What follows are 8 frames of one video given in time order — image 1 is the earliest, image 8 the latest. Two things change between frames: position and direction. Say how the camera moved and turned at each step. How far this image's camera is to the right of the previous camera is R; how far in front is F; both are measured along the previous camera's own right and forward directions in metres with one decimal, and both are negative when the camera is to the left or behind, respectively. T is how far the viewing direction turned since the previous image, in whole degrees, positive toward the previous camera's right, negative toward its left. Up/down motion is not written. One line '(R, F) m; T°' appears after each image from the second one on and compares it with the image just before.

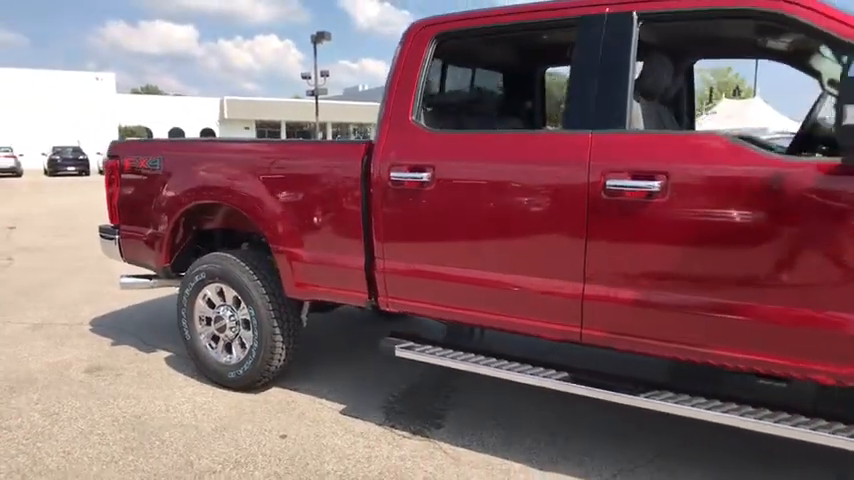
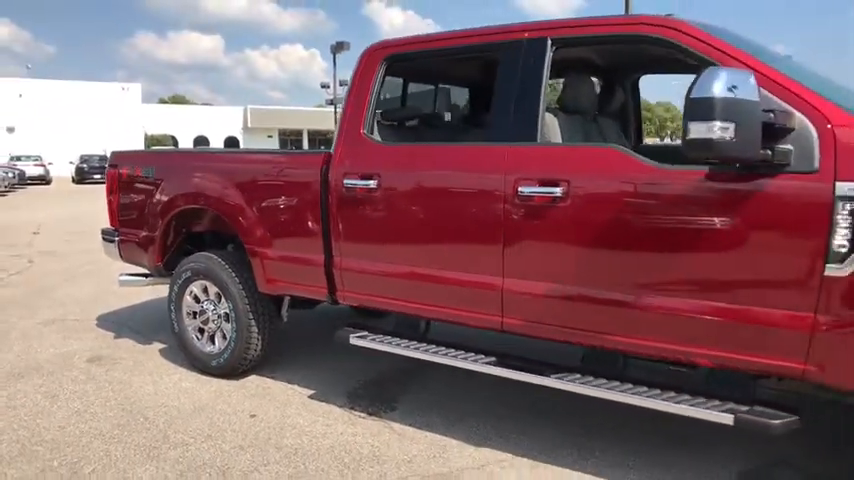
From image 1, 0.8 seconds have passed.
(+0.5, -0.4) m; -2°
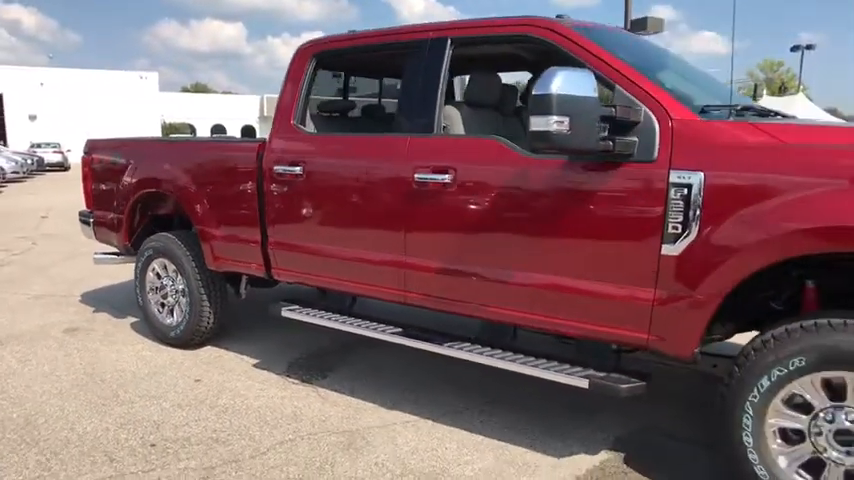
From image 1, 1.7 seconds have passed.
(+0.7, -0.4) m; -2°
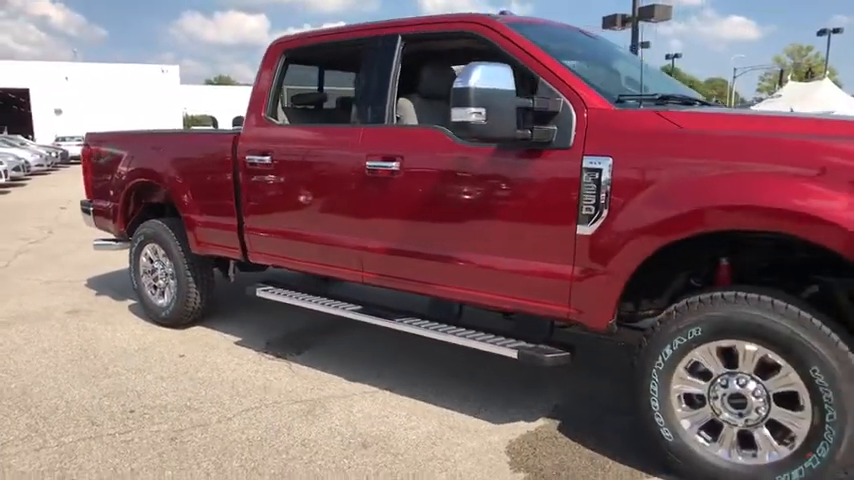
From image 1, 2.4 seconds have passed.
(+0.4, -0.3) m; -2°
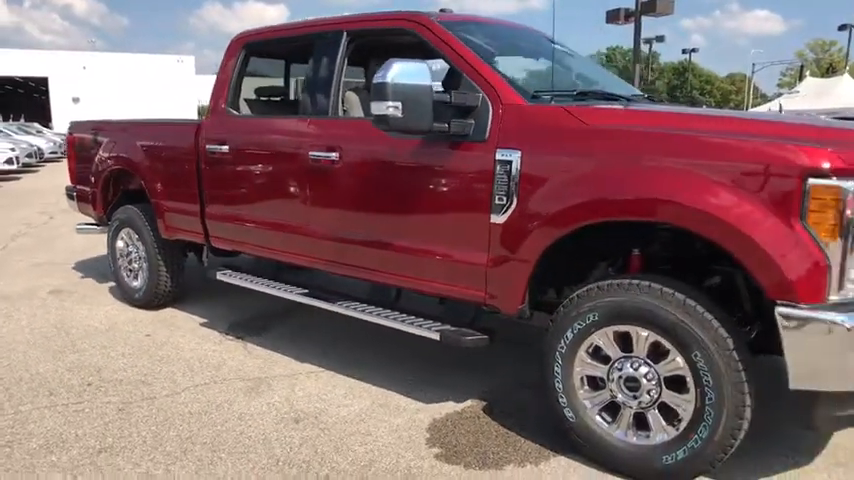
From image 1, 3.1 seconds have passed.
(+0.5, -0.2) m; -1°
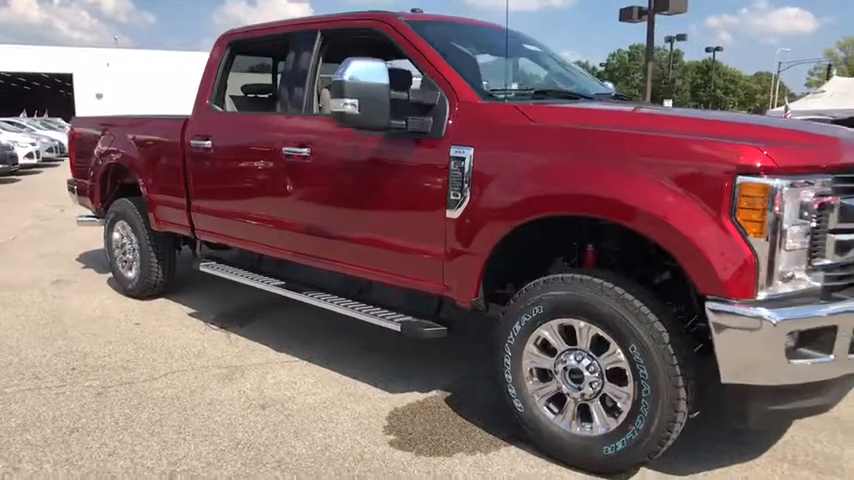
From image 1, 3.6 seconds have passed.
(+0.3, -0.1) m; -2°
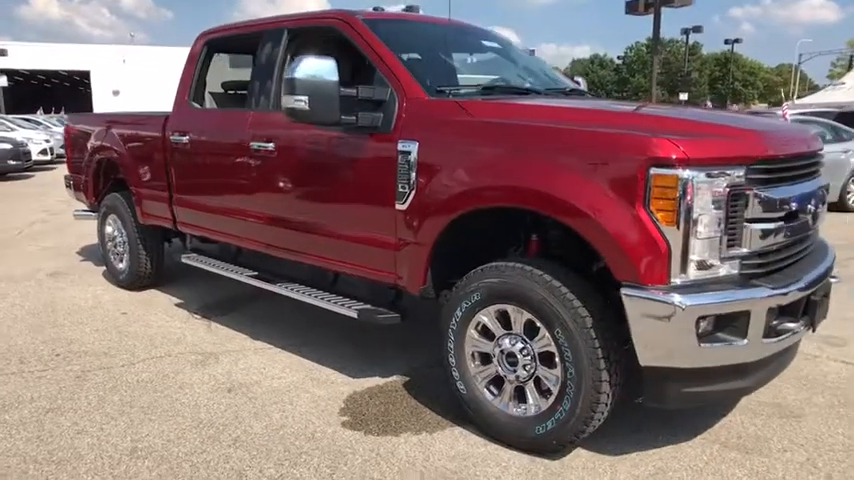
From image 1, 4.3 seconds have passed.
(+0.4, -0.2) m; -2°
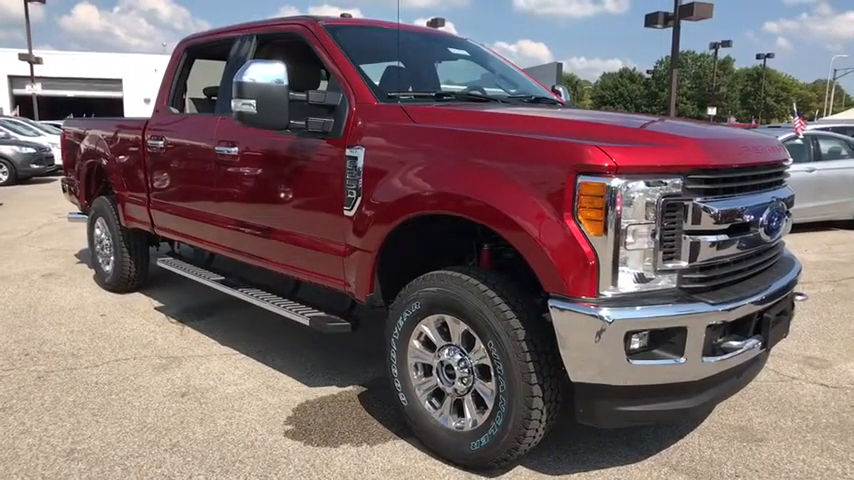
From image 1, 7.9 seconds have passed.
(+0.4, +0.1) m; -2°
